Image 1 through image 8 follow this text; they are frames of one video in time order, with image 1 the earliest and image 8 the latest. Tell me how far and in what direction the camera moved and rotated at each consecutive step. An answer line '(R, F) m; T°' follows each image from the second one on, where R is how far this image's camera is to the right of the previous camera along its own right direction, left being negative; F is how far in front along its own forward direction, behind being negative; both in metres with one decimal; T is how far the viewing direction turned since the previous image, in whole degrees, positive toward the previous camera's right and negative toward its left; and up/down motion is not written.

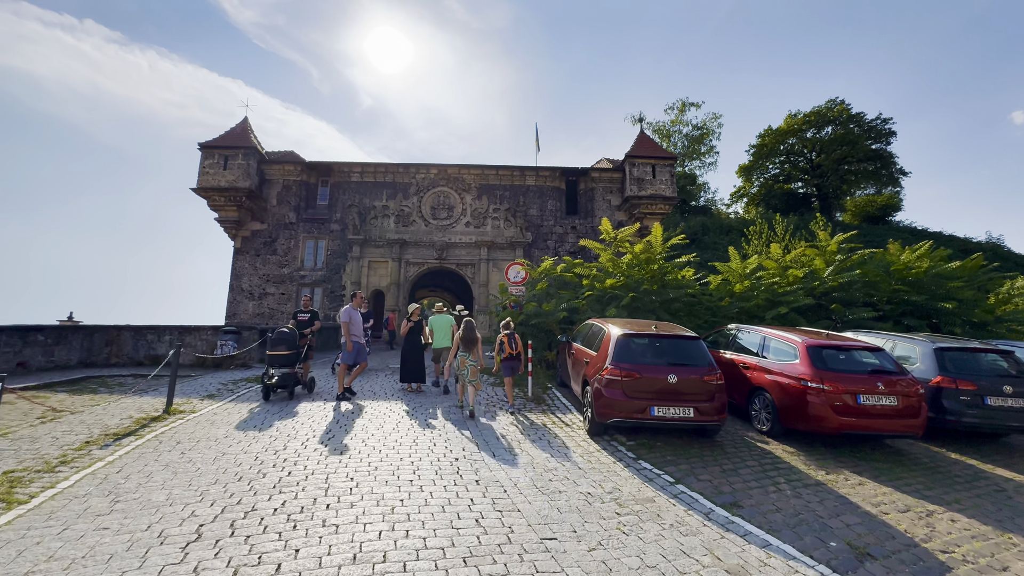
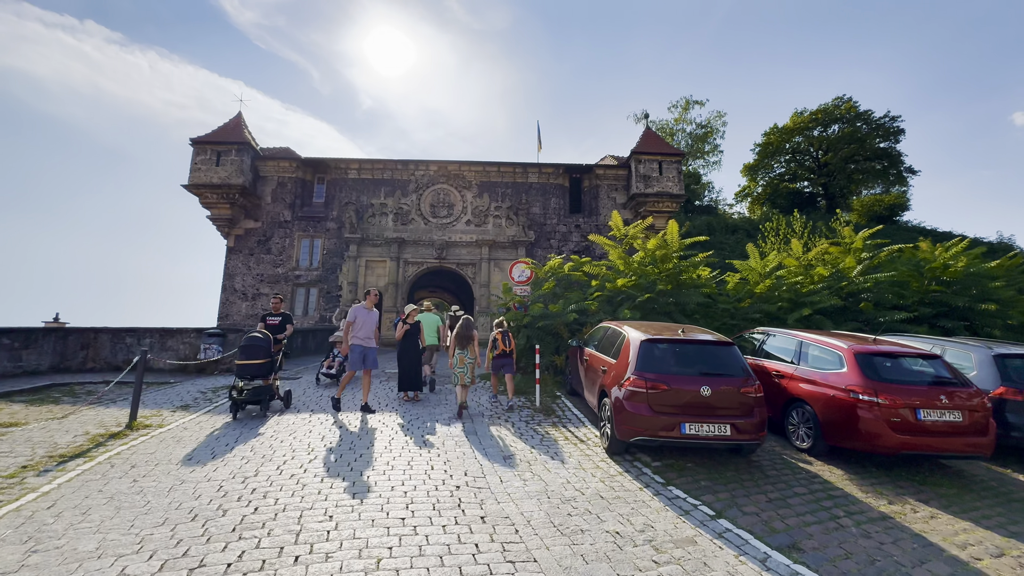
(-0.1, +0.8) m; 0°
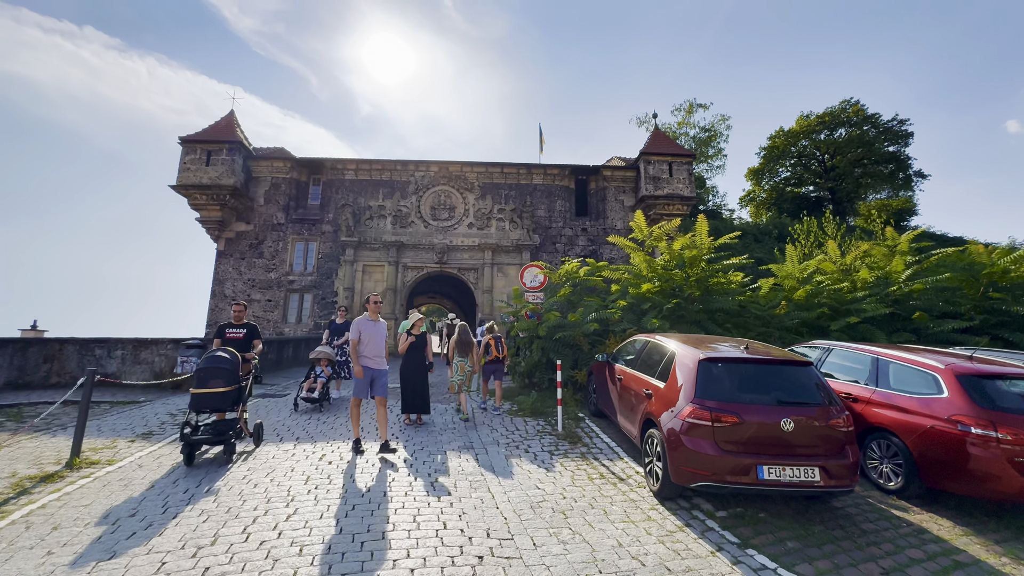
(-0.3, +1.0) m; 0°
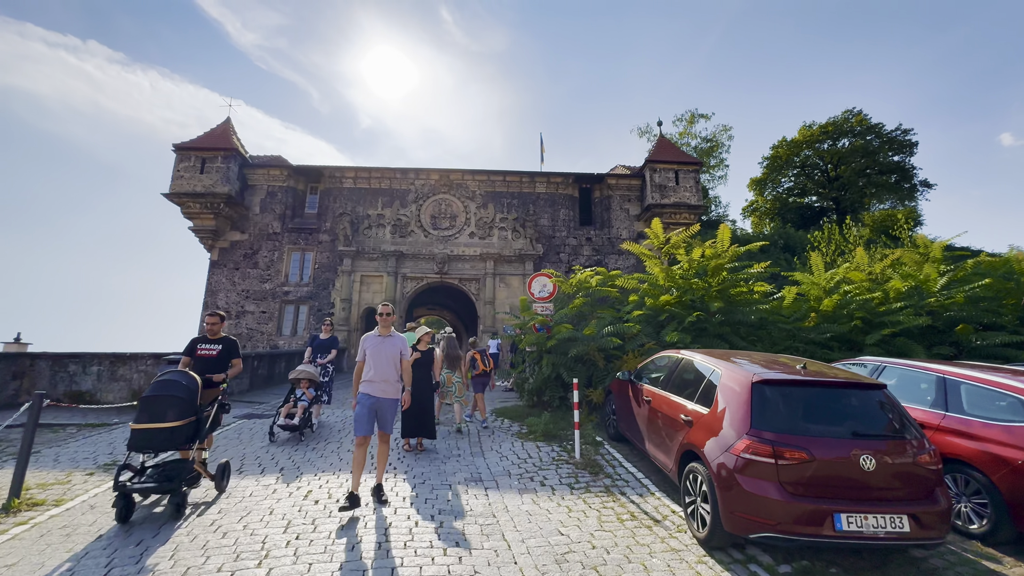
(-0.2, +0.7) m; 0°
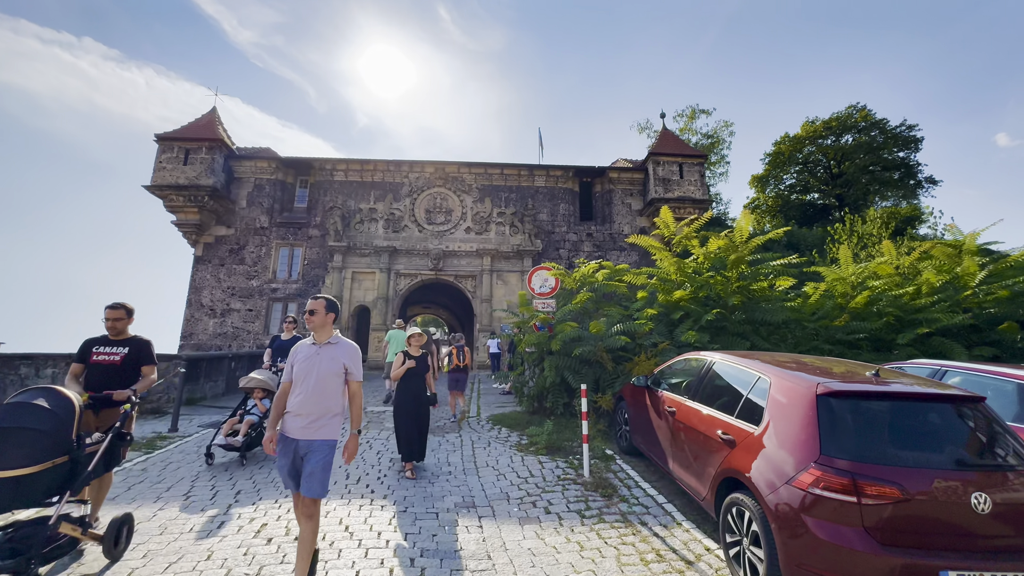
(0.0, +0.8) m; 0°
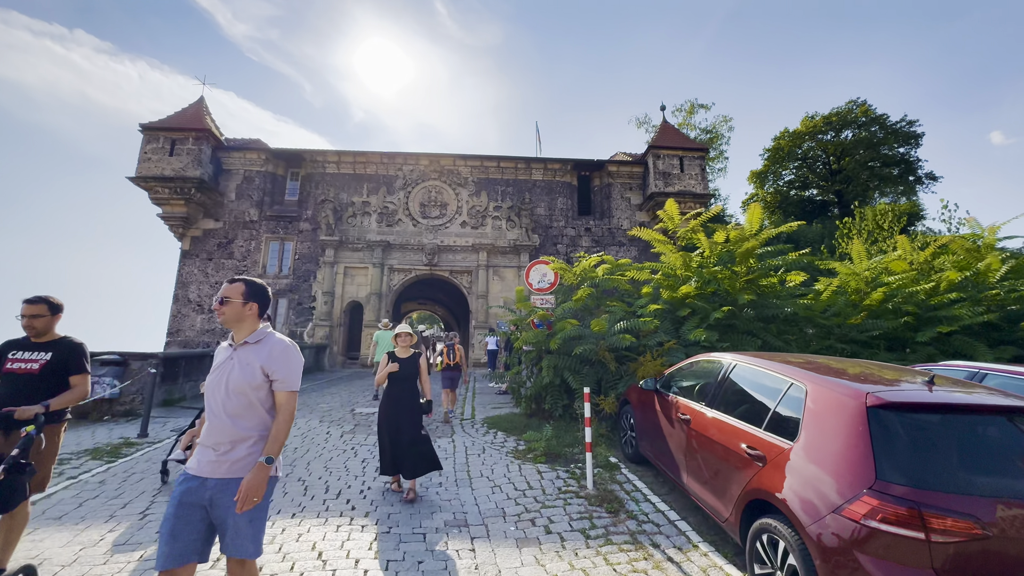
(0.0, +0.5) m; 0°
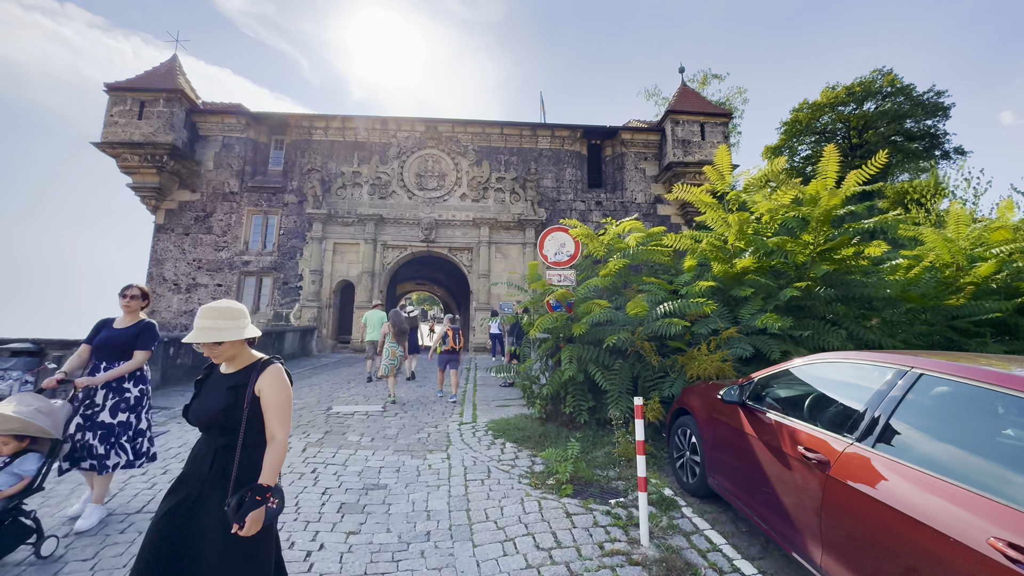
(-0.1, +1.6) m; 0°
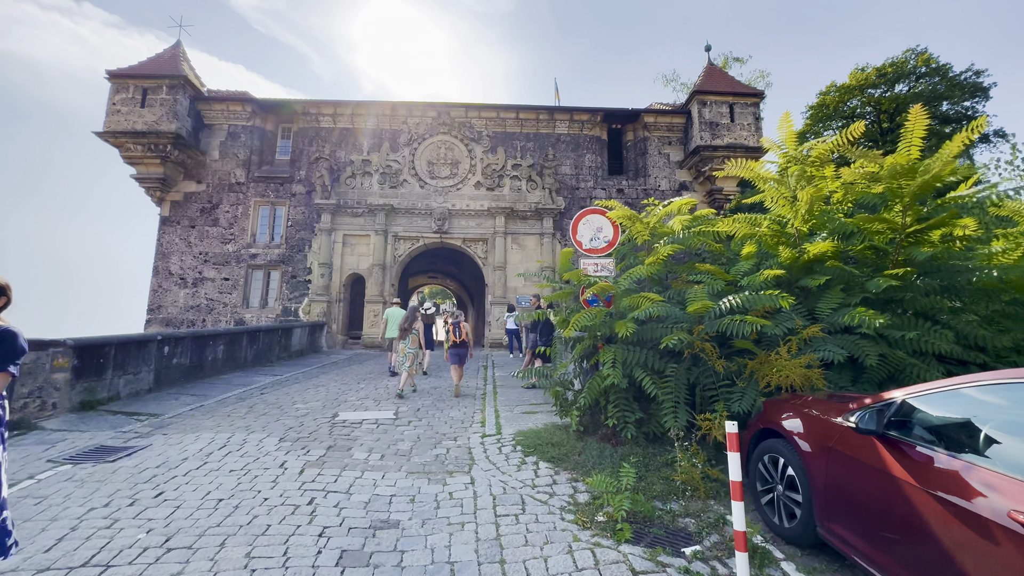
(-0.2, +0.9) m; -1°
